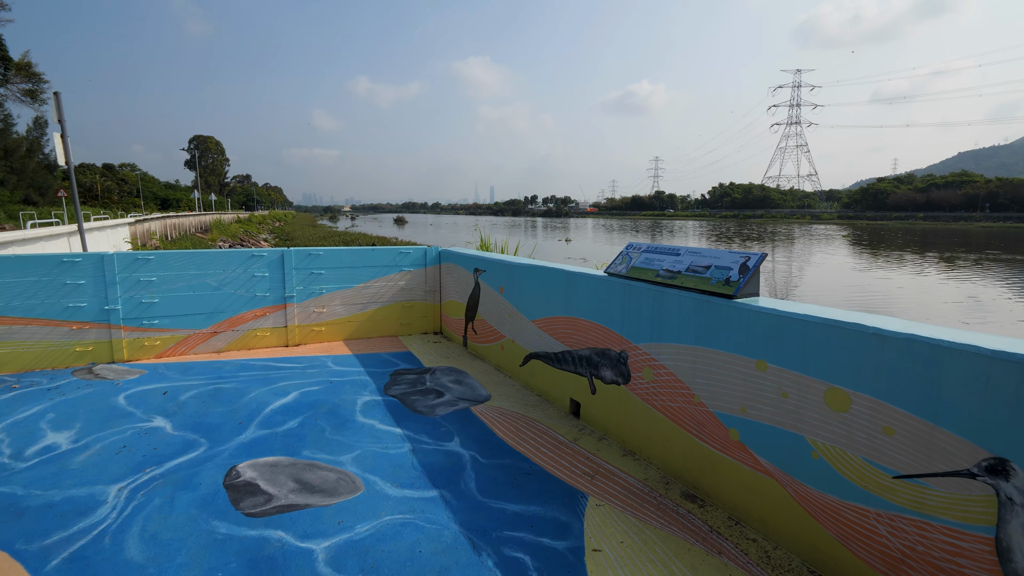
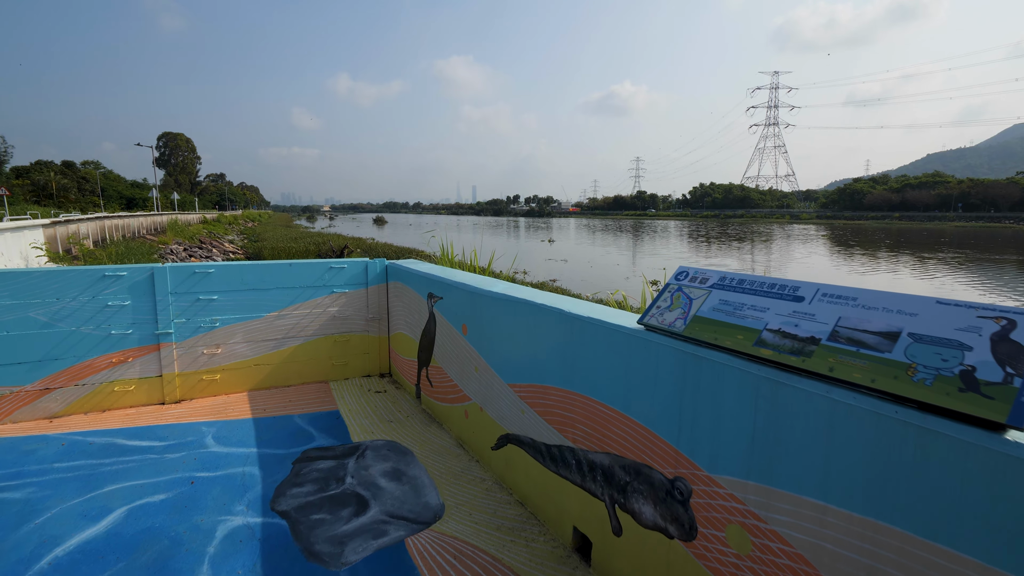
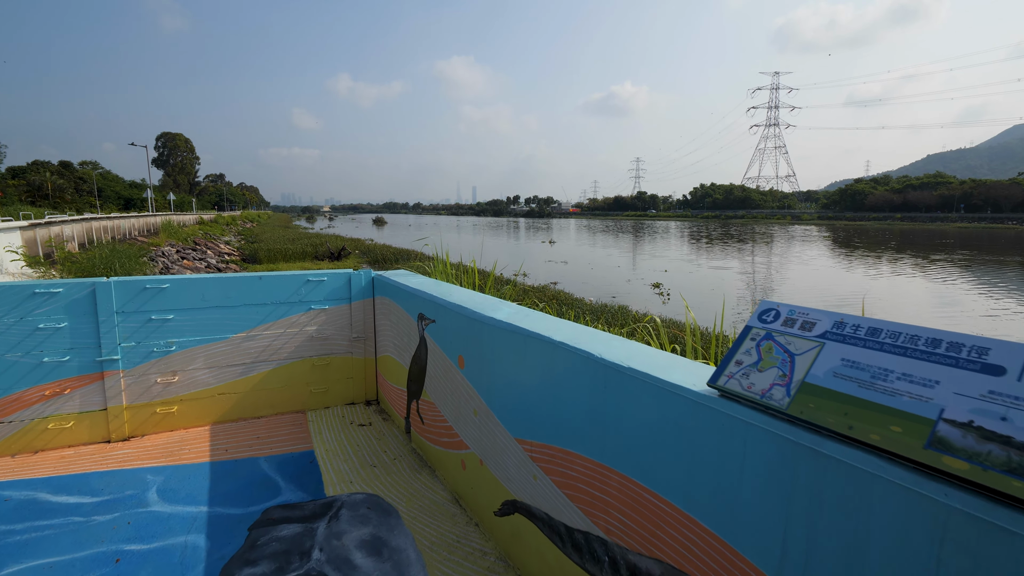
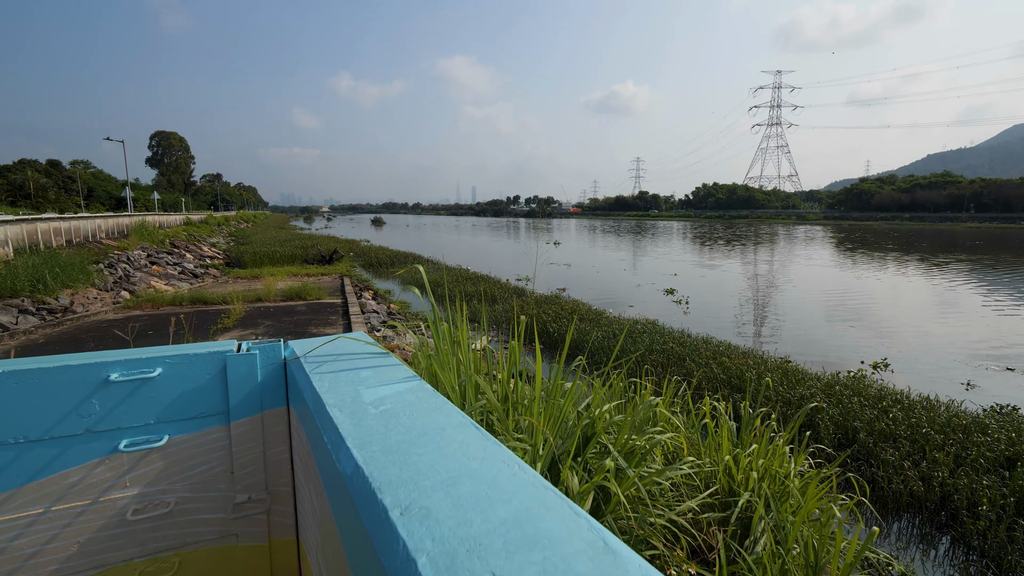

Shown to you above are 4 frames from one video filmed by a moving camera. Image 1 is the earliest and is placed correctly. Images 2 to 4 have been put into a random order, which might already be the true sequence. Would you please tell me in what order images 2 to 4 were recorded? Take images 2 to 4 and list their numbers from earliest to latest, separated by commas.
2, 3, 4
